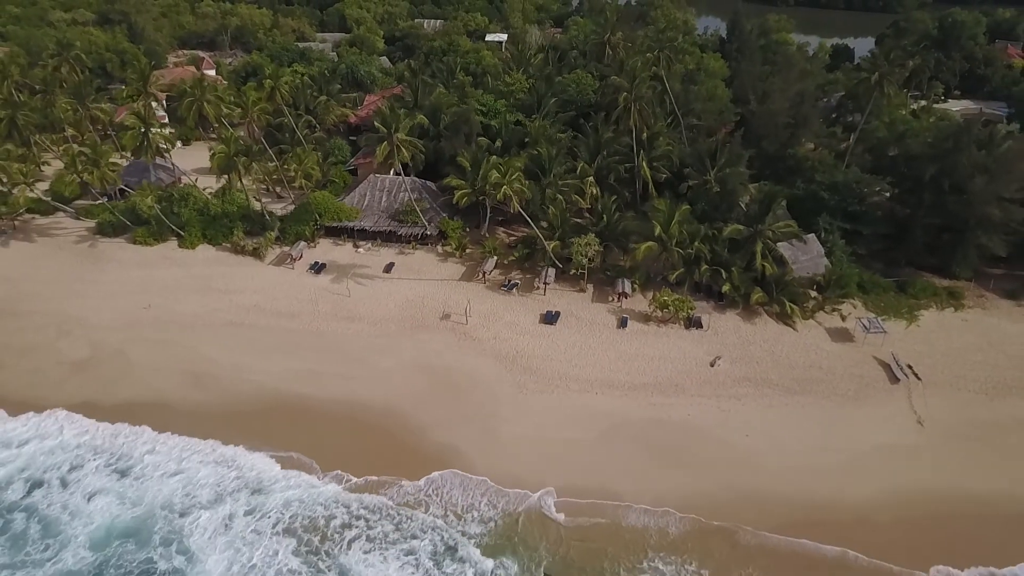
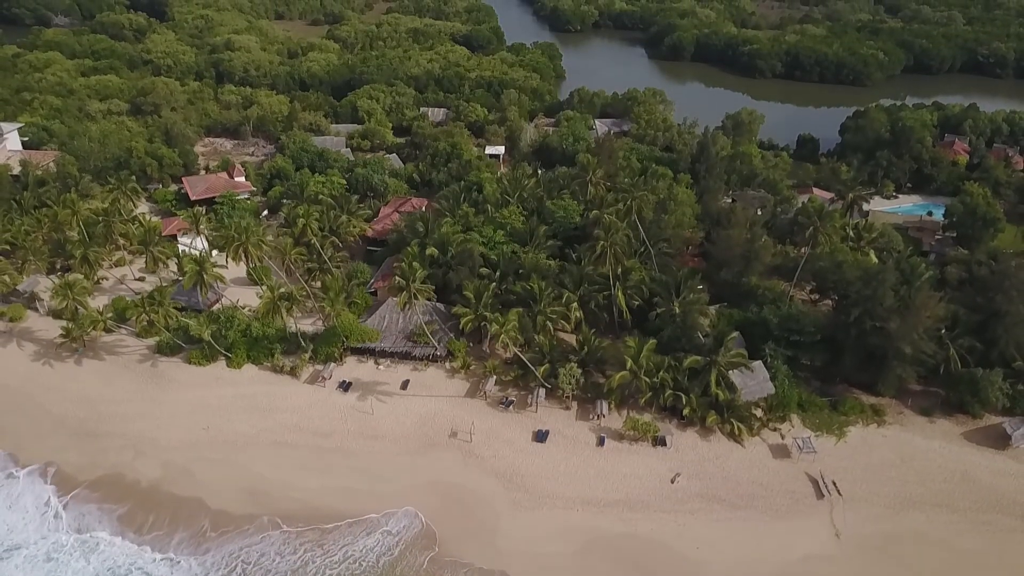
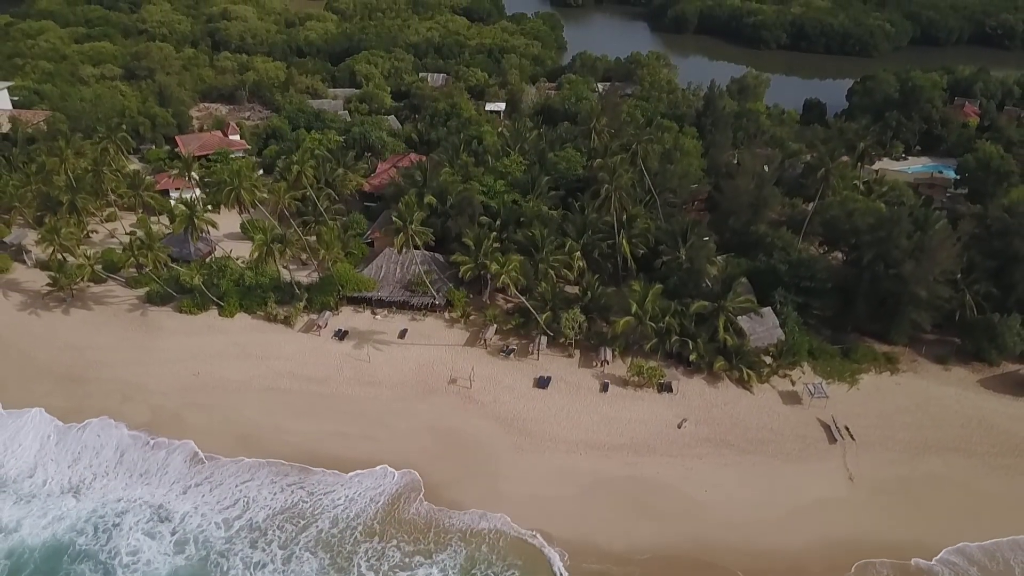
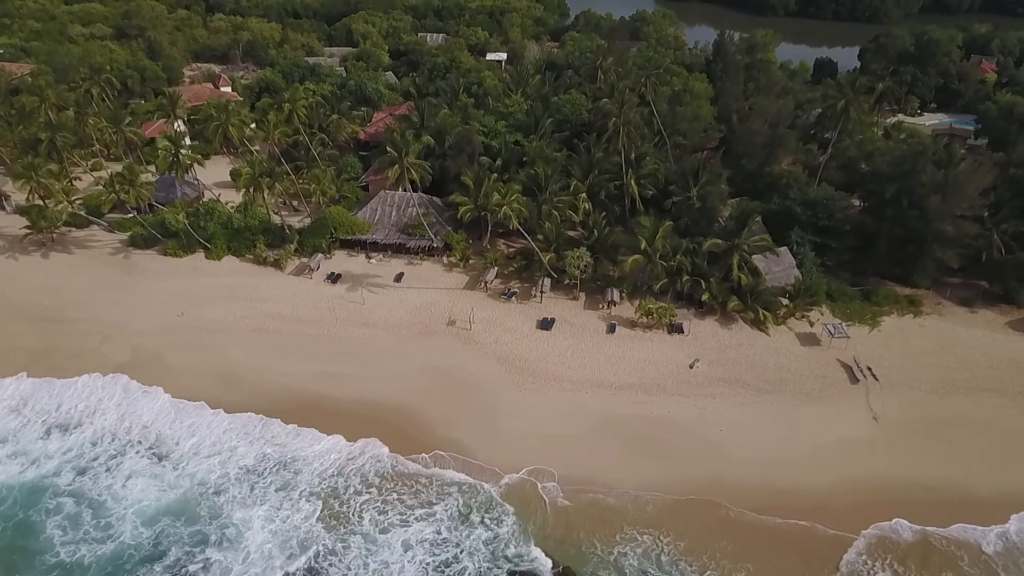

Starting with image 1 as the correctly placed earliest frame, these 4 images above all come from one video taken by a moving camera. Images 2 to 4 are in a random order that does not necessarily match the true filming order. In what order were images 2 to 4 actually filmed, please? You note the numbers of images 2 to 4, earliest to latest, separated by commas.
4, 3, 2
